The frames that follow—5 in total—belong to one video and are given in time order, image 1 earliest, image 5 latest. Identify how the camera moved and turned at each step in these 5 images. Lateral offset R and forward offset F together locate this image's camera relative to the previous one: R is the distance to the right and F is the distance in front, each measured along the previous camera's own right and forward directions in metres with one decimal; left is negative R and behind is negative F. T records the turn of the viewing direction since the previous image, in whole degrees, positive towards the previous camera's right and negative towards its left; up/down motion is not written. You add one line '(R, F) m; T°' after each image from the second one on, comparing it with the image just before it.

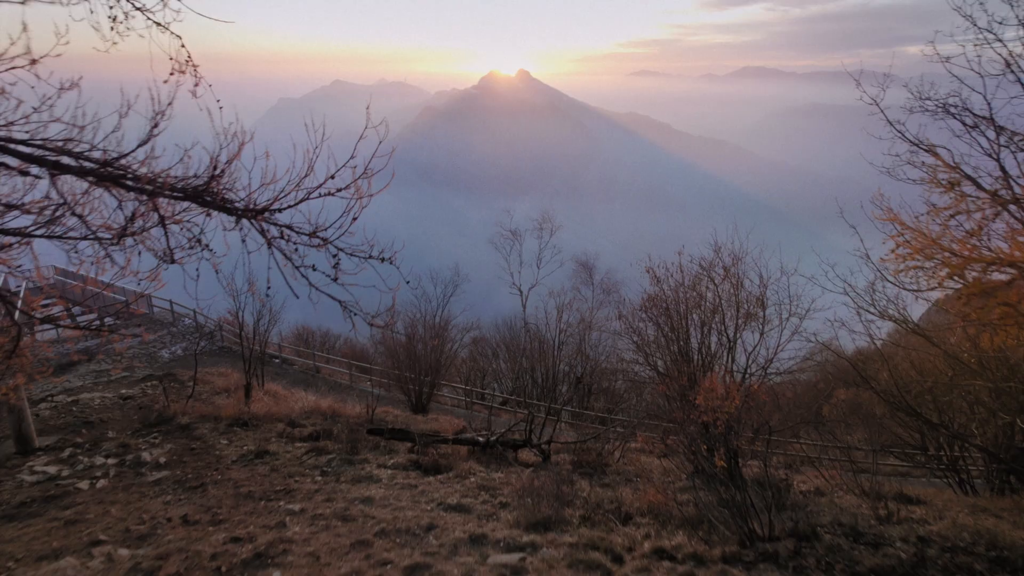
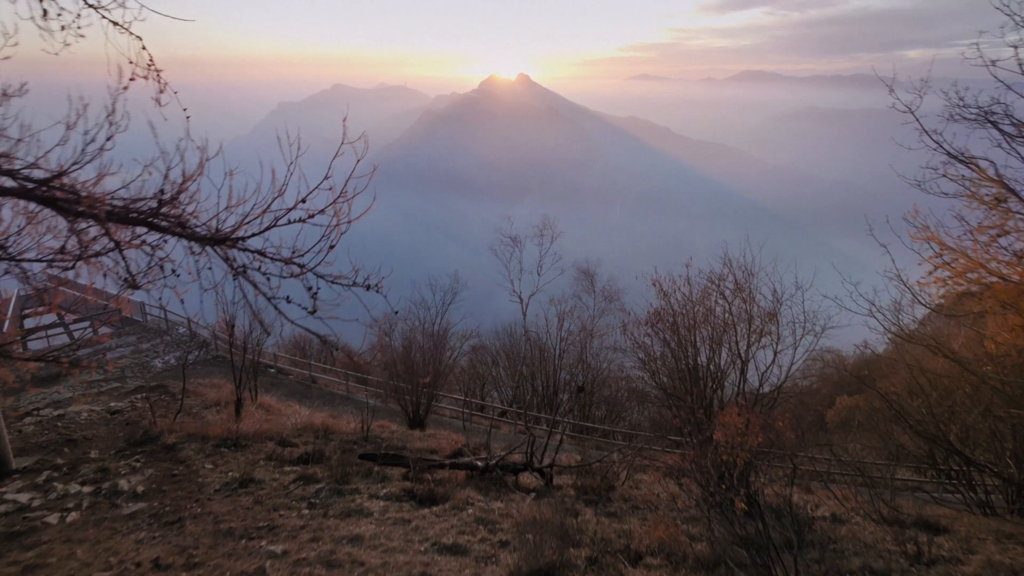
(0.0, +0.3) m; 0°
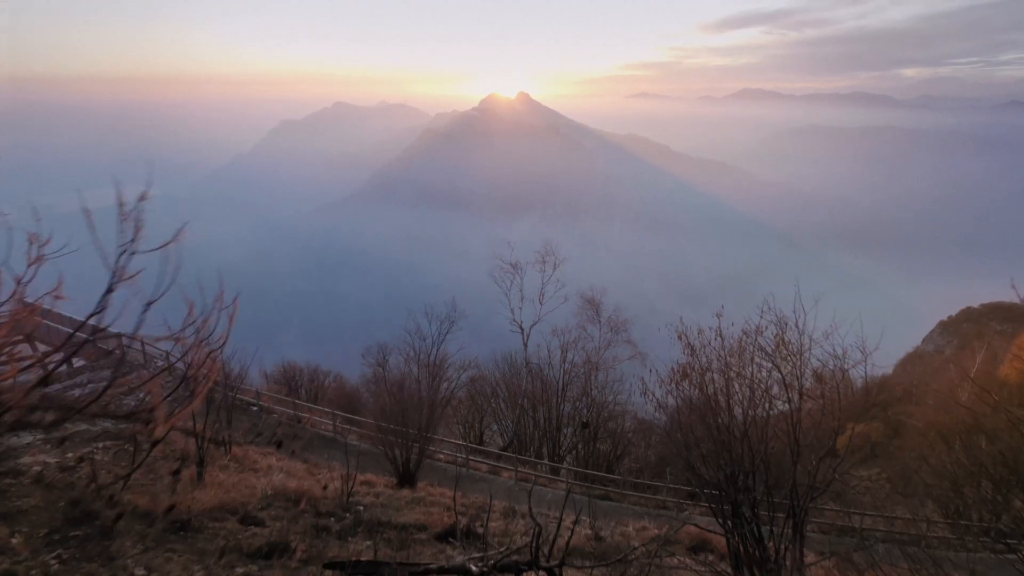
(0.0, +0.9) m; 0°
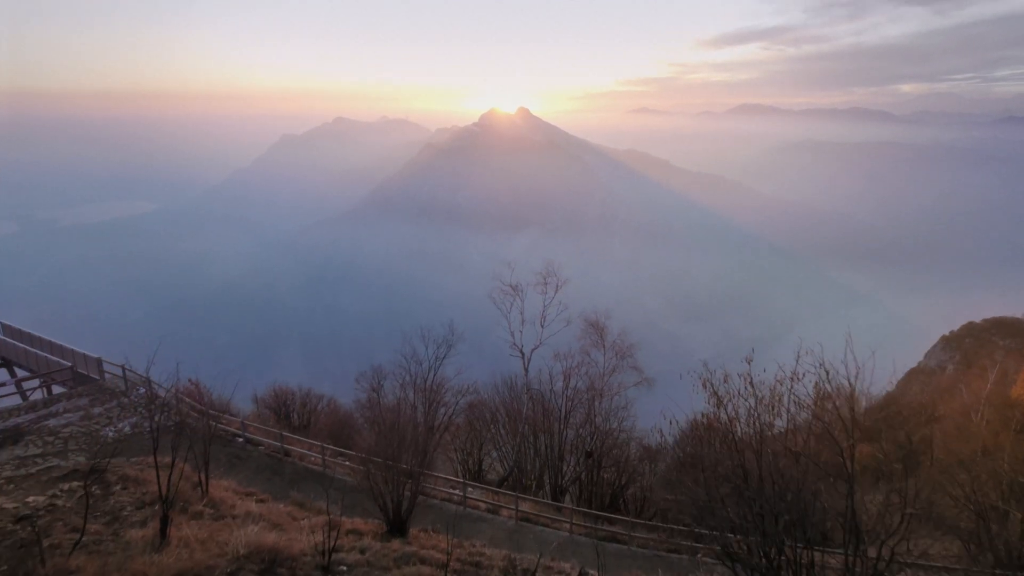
(0.0, +0.7) m; 0°
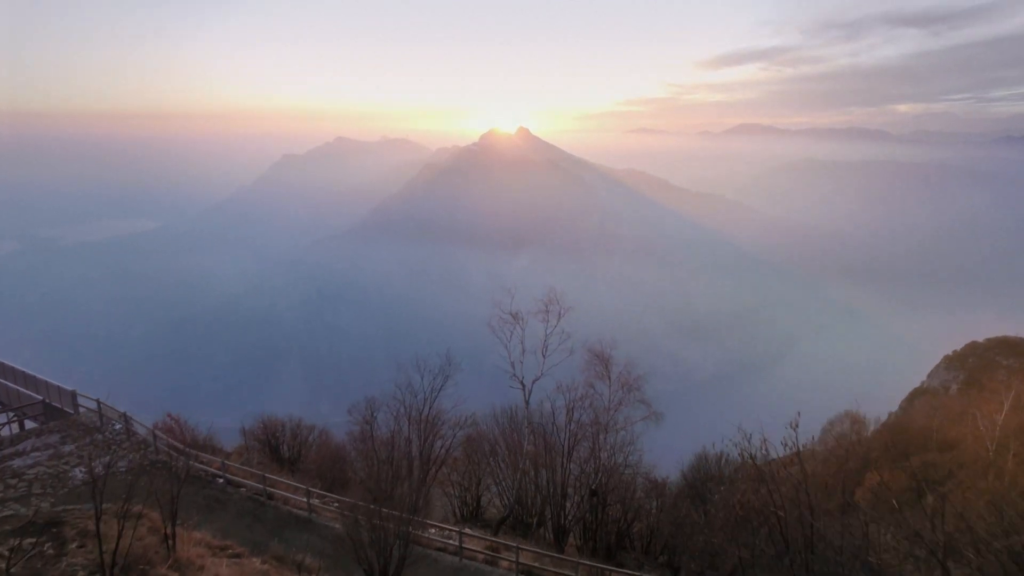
(0.0, +0.8) m; 0°
